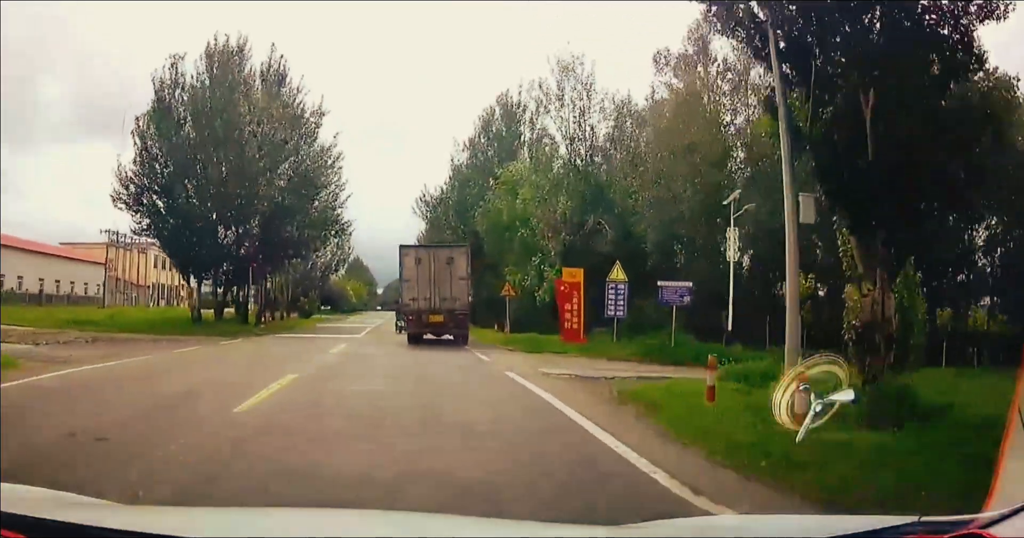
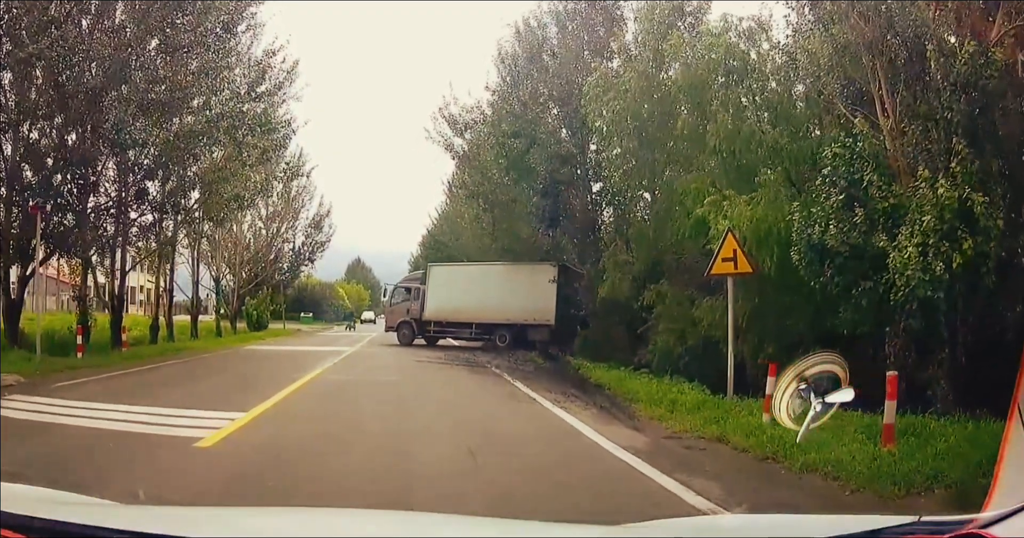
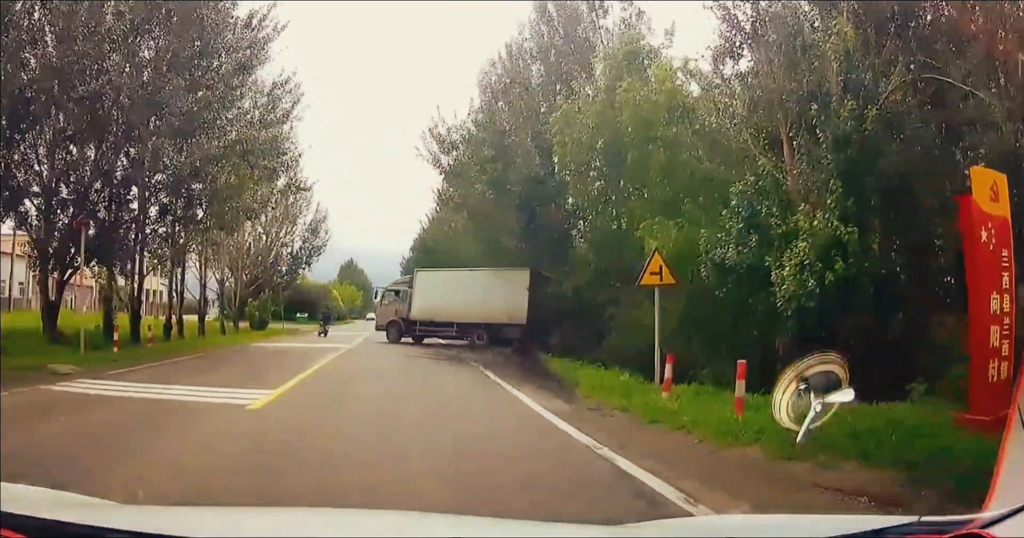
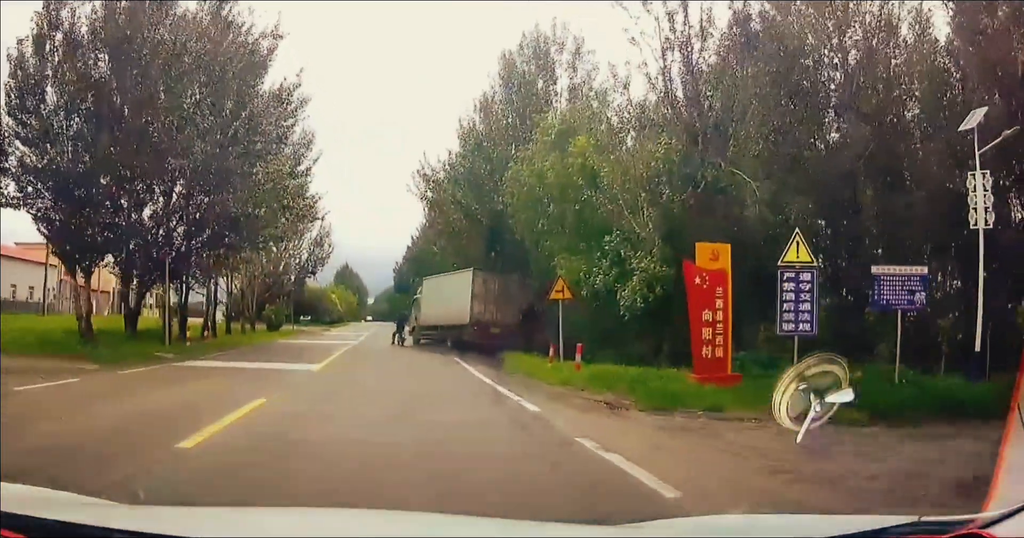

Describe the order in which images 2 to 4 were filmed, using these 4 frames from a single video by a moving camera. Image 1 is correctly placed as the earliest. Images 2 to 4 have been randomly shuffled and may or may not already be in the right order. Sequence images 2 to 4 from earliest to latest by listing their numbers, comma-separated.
4, 3, 2
